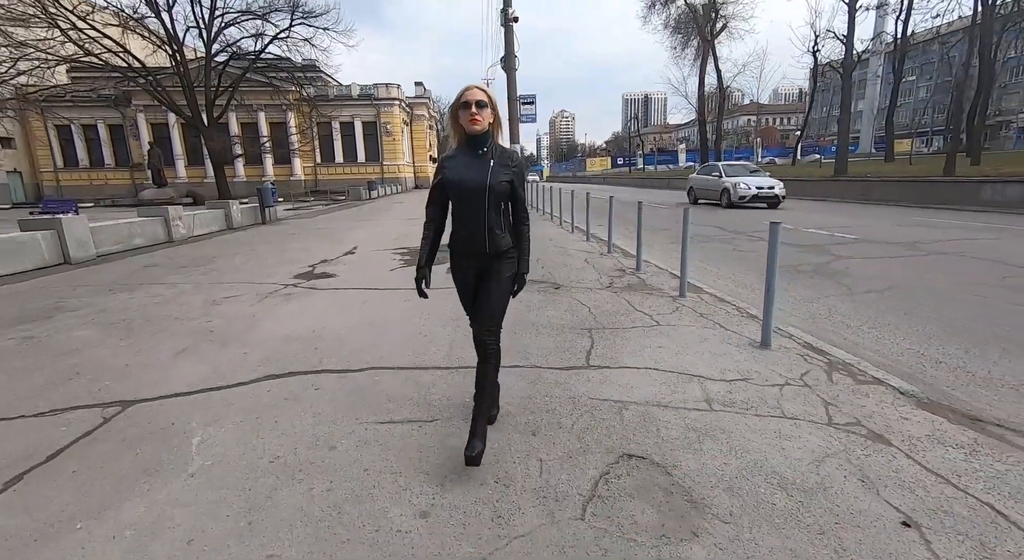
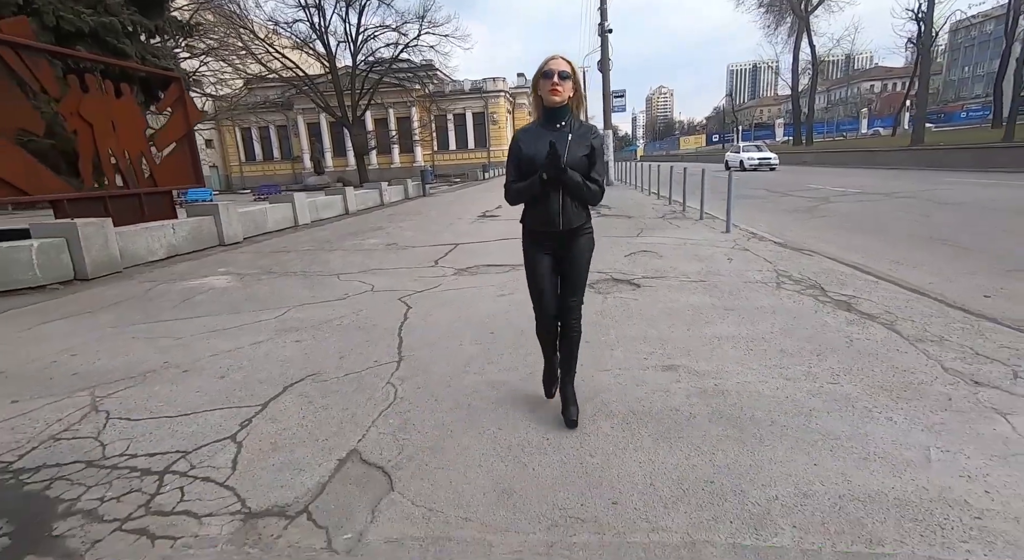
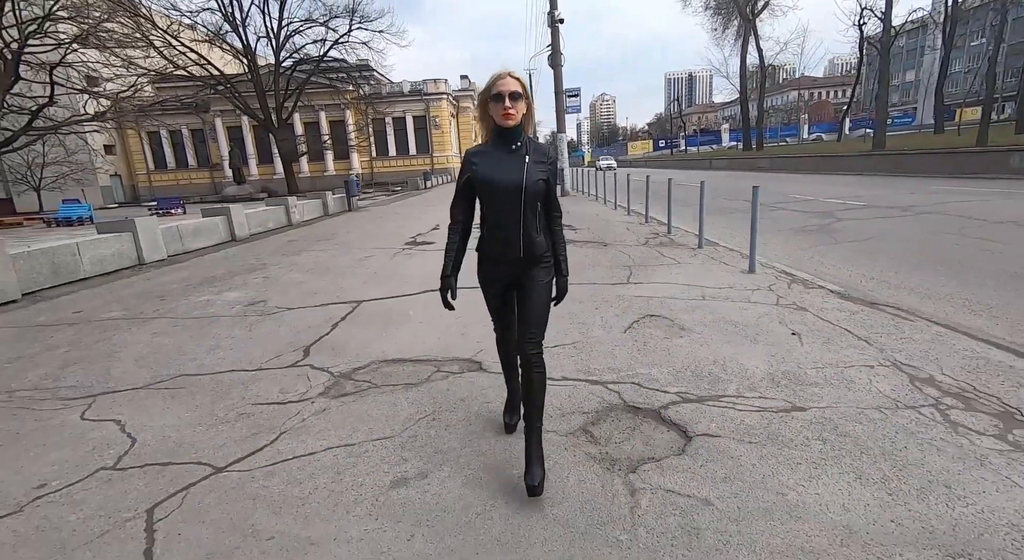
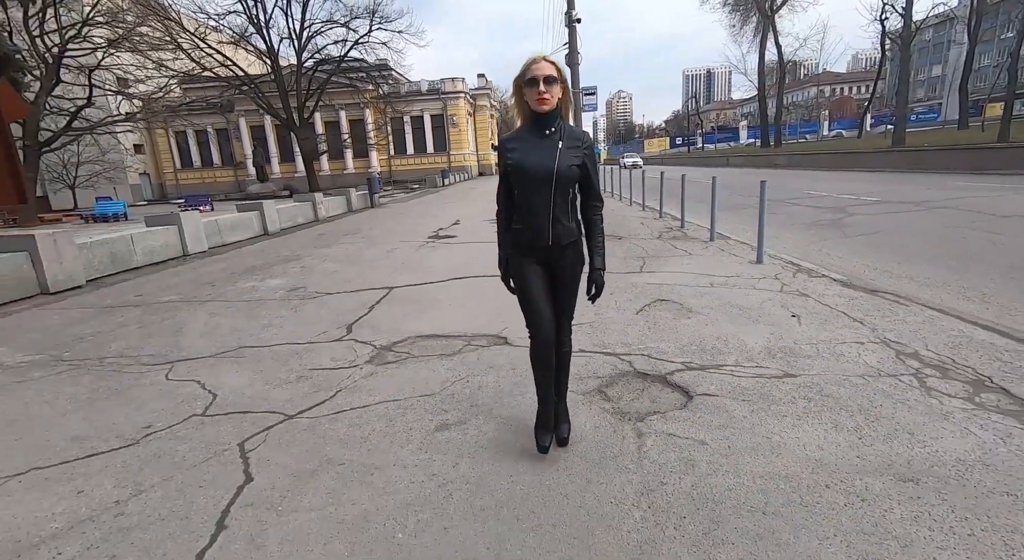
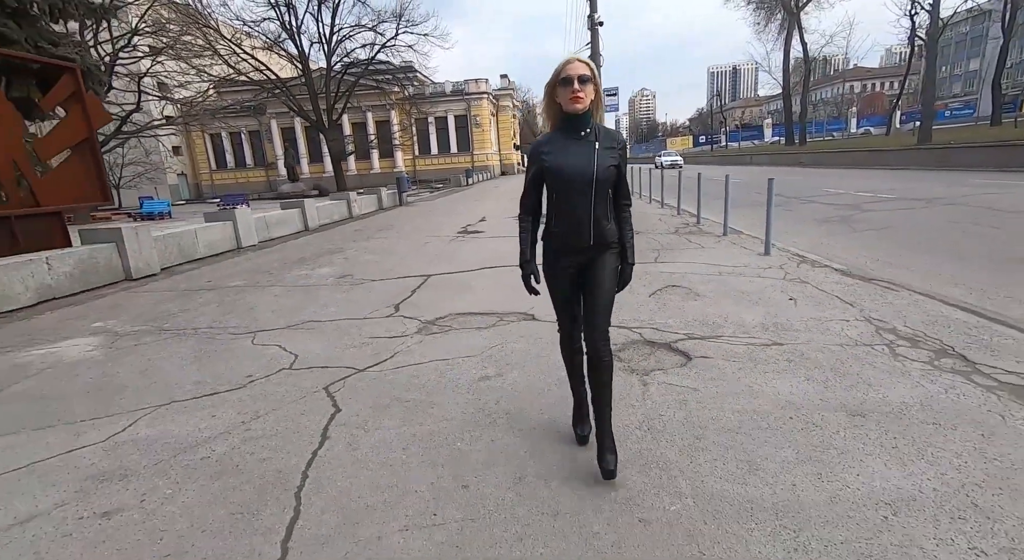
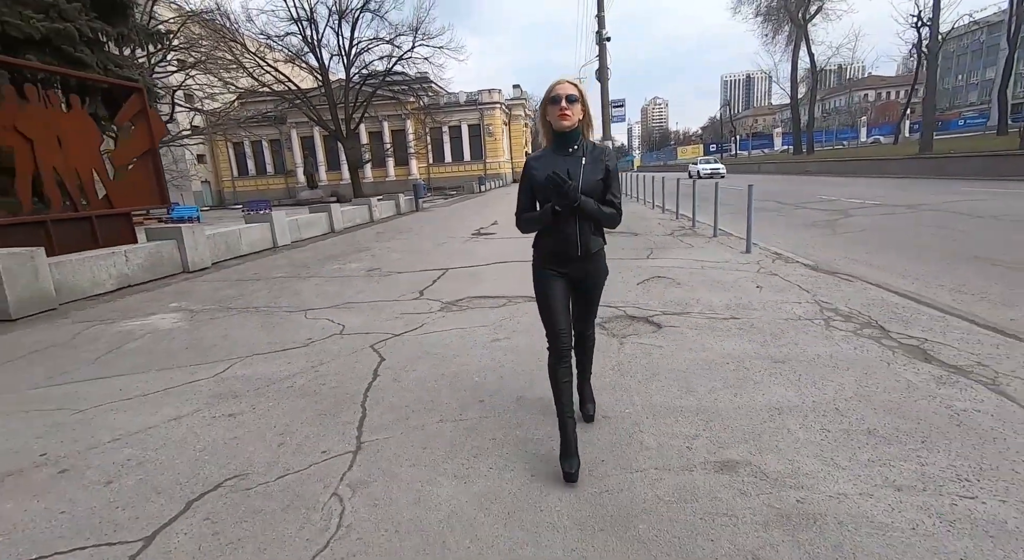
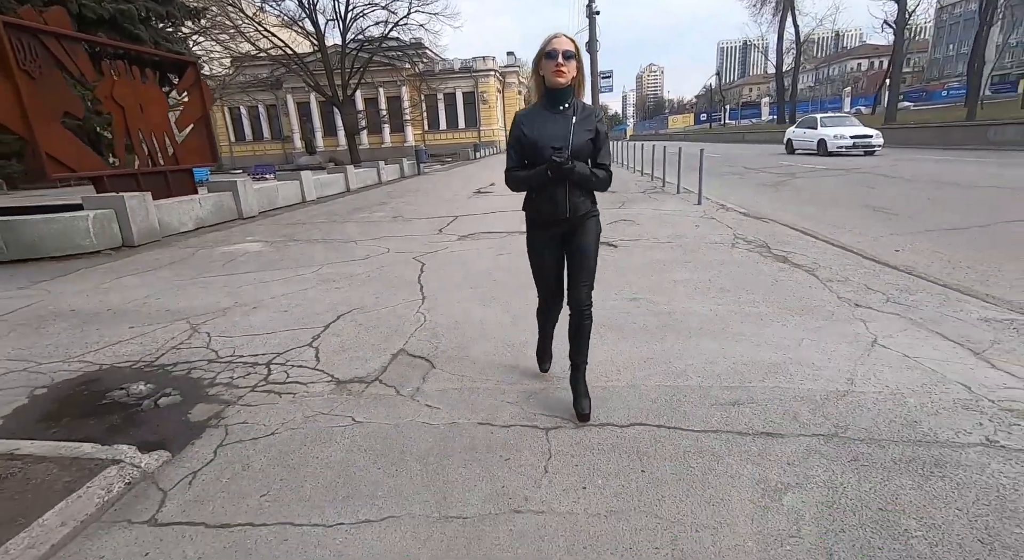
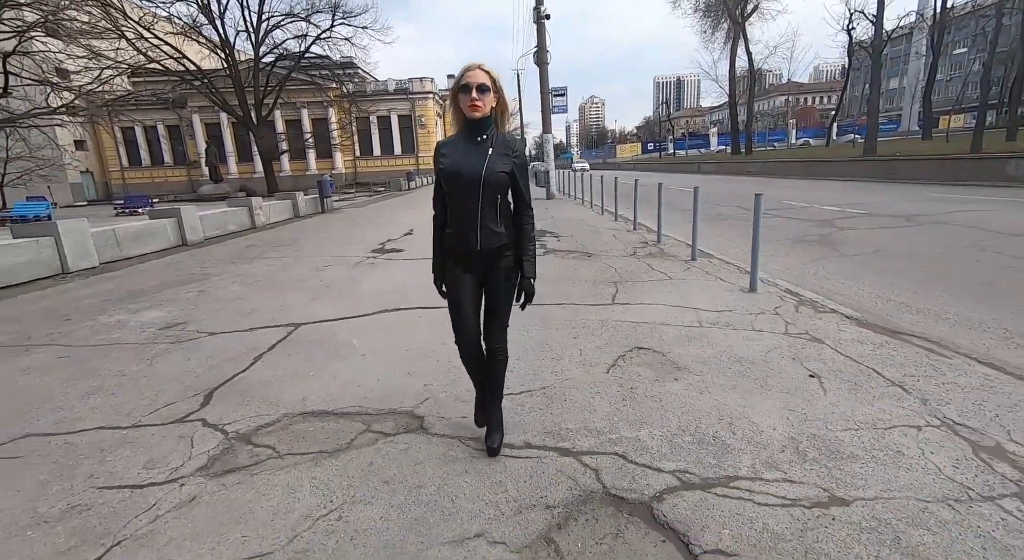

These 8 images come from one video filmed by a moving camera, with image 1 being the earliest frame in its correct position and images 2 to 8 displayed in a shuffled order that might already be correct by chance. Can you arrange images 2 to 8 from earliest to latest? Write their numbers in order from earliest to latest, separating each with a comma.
8, 3, 4, 5, 6, 2, 7
